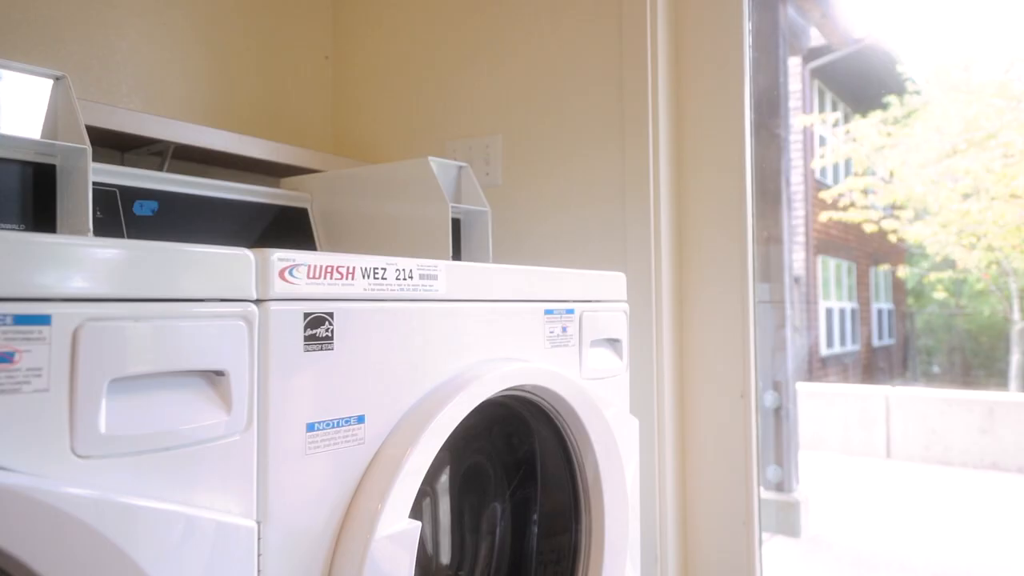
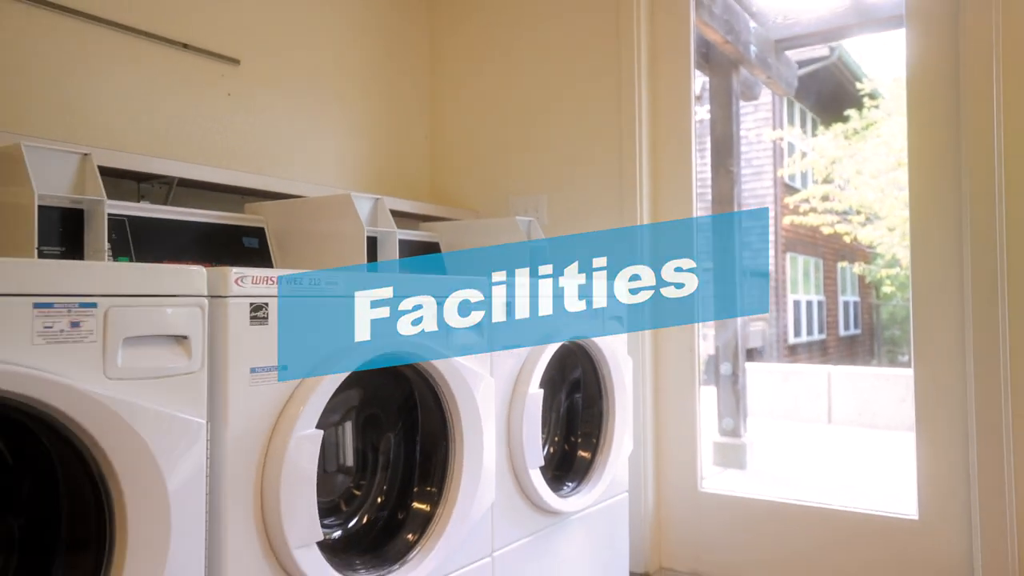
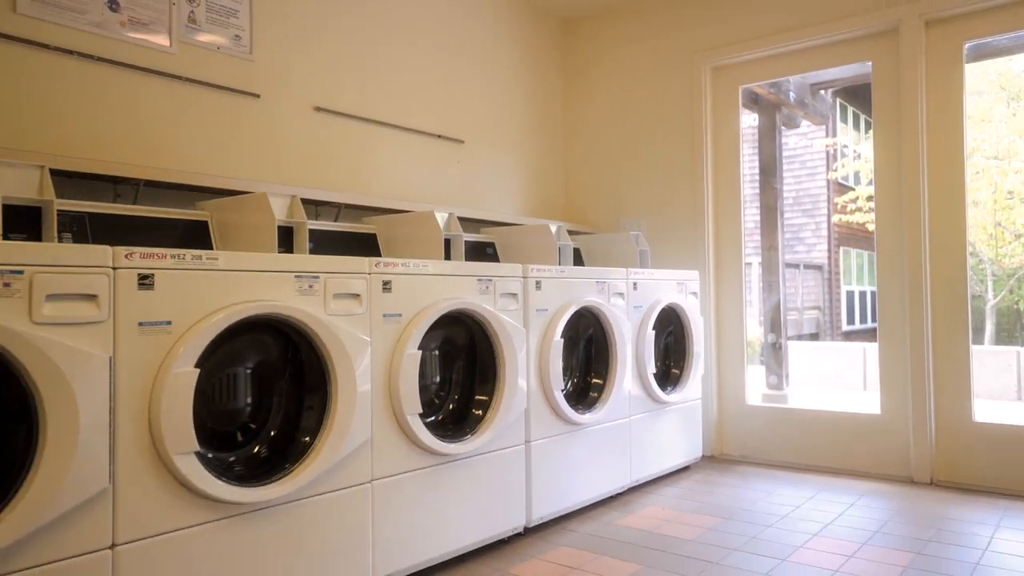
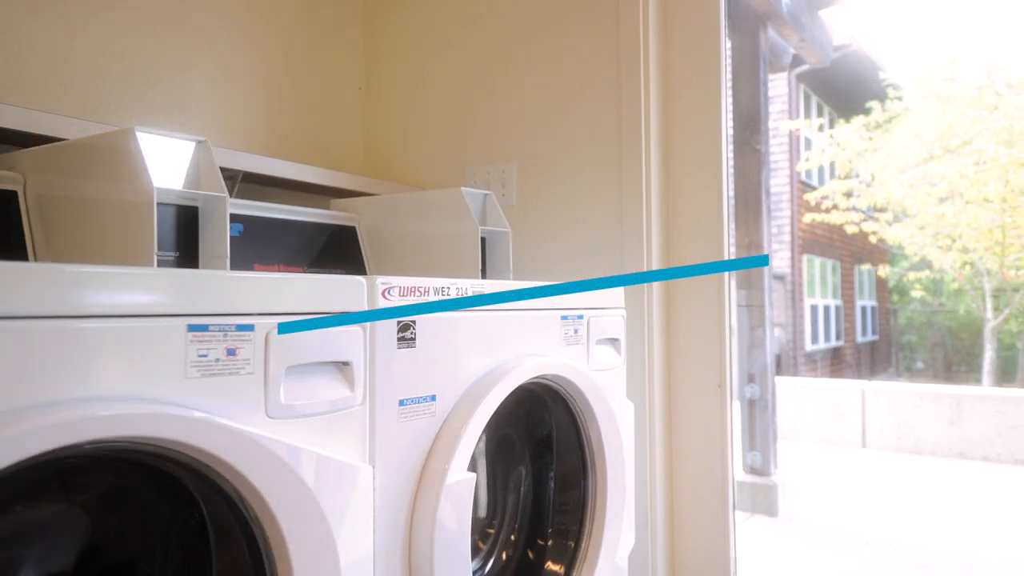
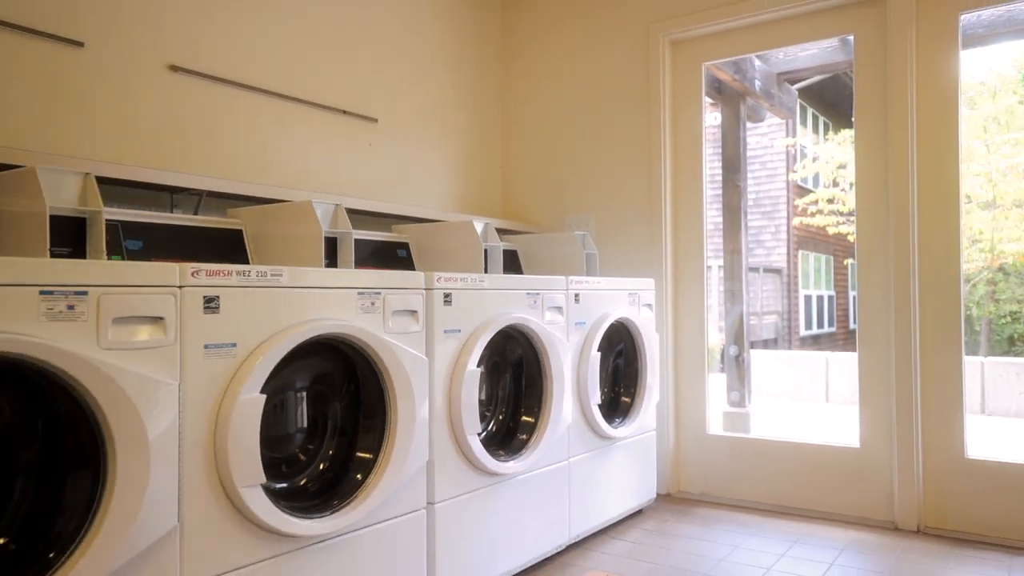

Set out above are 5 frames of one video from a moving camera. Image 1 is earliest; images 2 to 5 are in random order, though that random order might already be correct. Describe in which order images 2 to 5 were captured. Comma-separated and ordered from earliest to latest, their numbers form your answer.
4, 2, 5, 3
